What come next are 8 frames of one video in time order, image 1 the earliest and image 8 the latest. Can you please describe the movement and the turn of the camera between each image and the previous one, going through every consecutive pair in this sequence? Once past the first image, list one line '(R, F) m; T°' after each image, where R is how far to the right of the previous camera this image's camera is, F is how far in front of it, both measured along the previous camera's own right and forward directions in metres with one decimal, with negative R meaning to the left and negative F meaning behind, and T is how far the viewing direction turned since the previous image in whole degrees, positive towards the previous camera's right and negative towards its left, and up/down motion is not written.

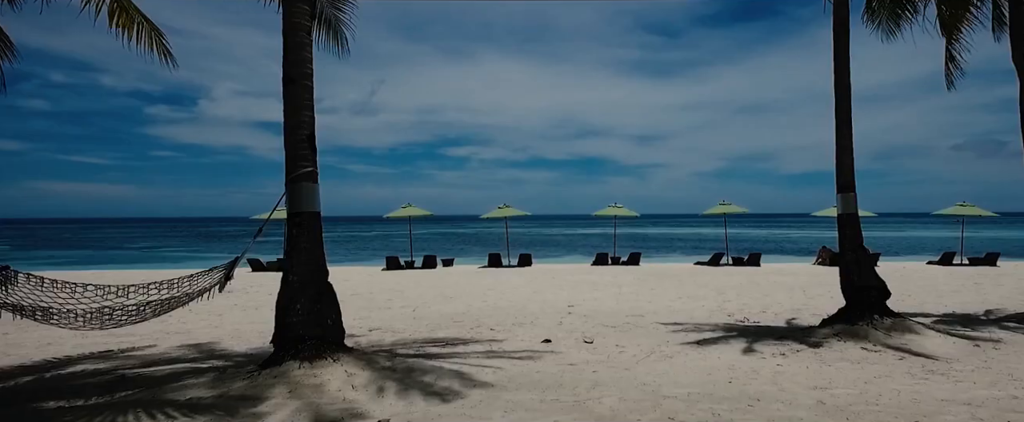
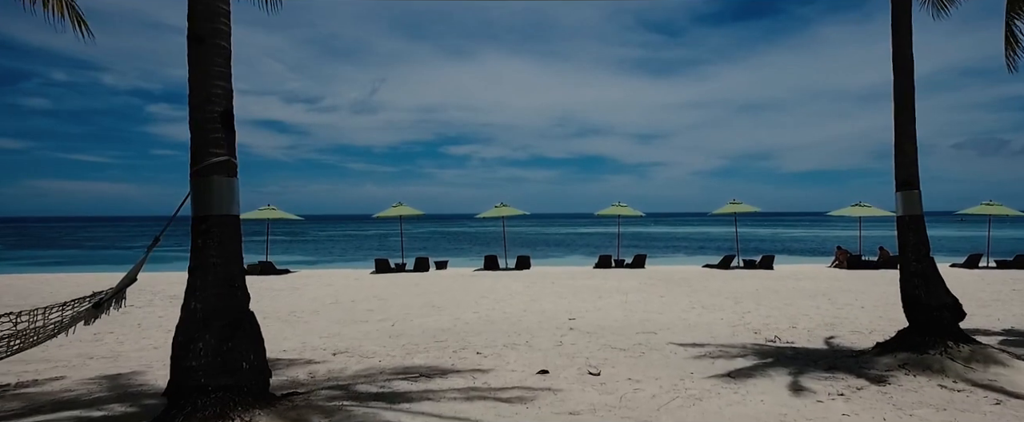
(+0.1, +1.2) m; 0°
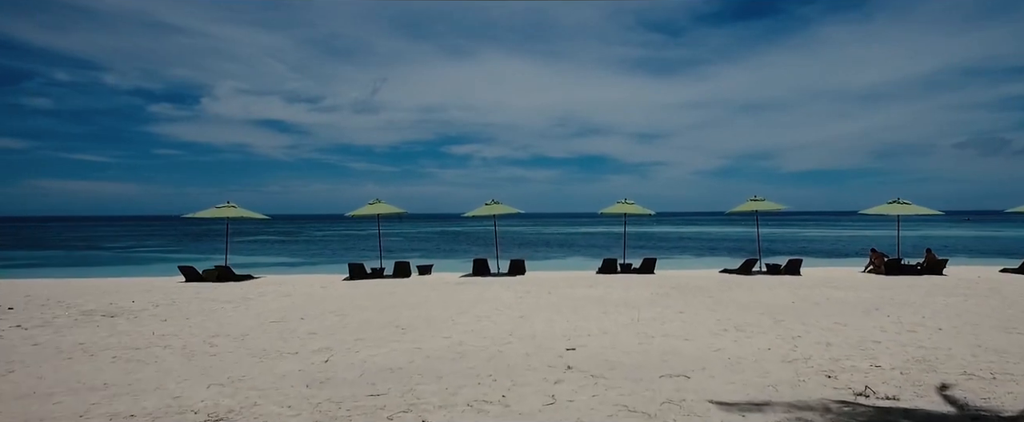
(+0.2, +2.2) m; 0°
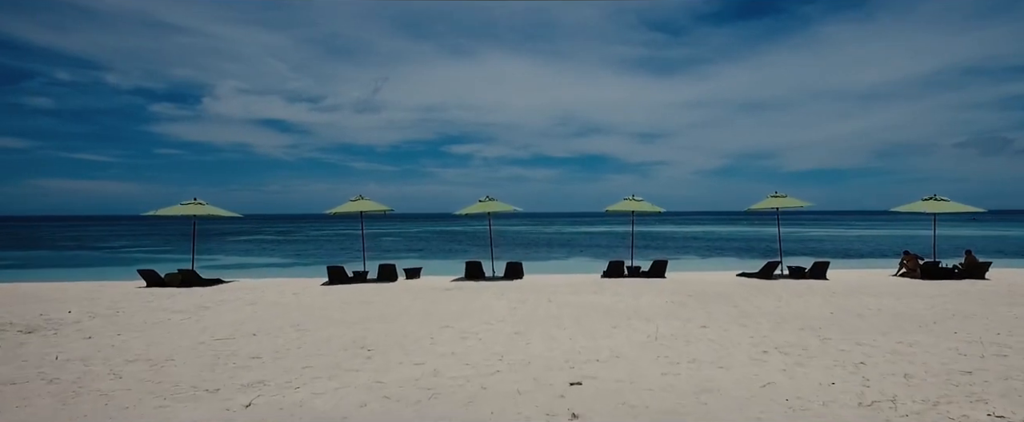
(+0.1, +1.6) m; 0°
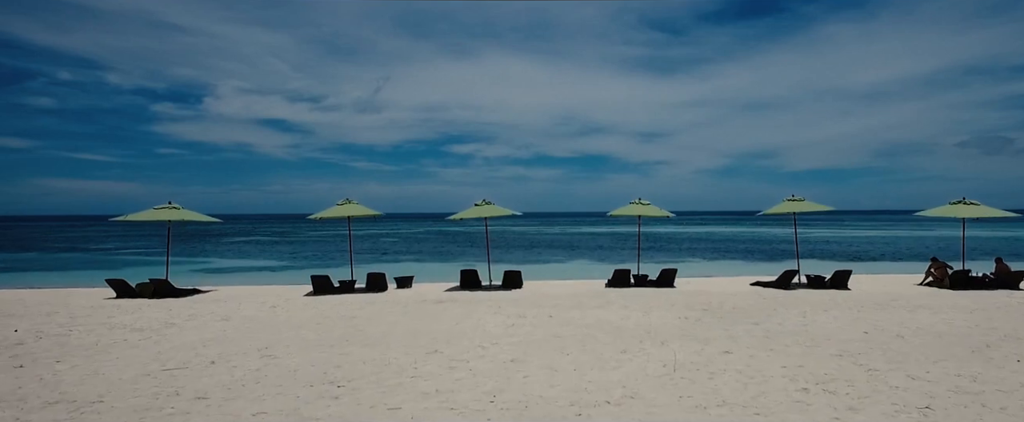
(+0.1, +1.1) m; 0°
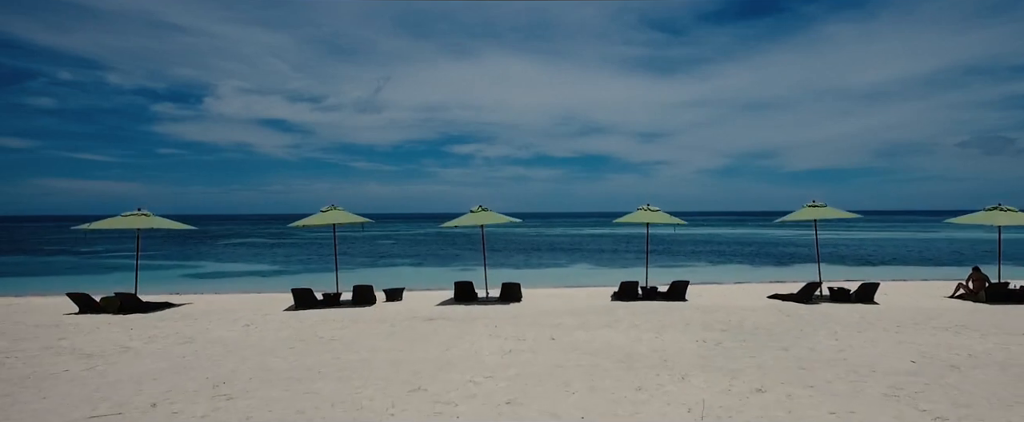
(0.0, +1.1) m; 0°
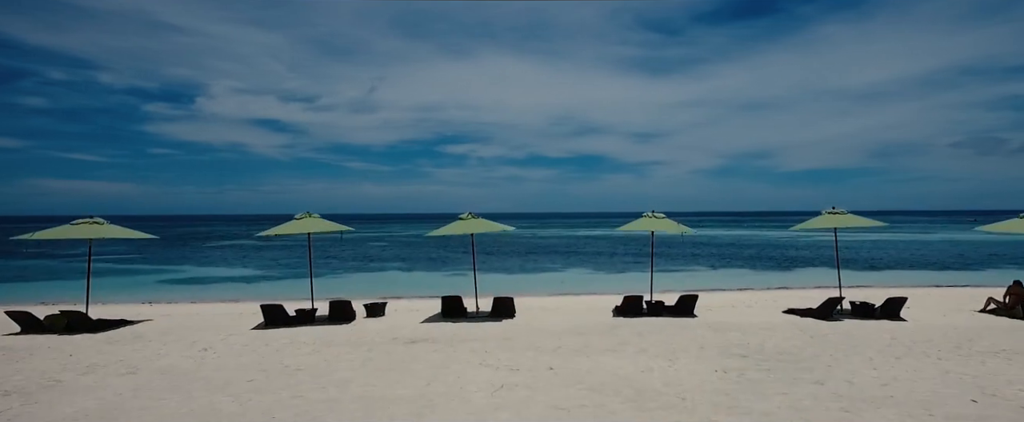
(0.0, +1.2) m; 0°
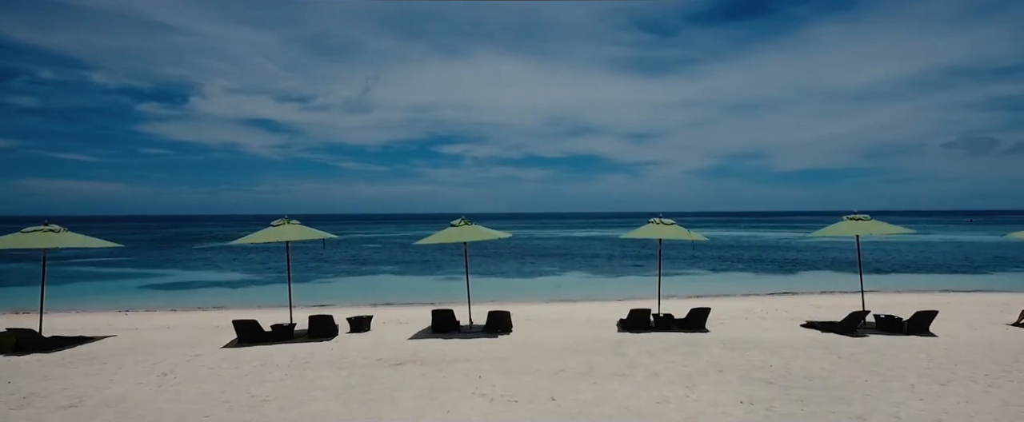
(0.0, +1.0) m; 0°
